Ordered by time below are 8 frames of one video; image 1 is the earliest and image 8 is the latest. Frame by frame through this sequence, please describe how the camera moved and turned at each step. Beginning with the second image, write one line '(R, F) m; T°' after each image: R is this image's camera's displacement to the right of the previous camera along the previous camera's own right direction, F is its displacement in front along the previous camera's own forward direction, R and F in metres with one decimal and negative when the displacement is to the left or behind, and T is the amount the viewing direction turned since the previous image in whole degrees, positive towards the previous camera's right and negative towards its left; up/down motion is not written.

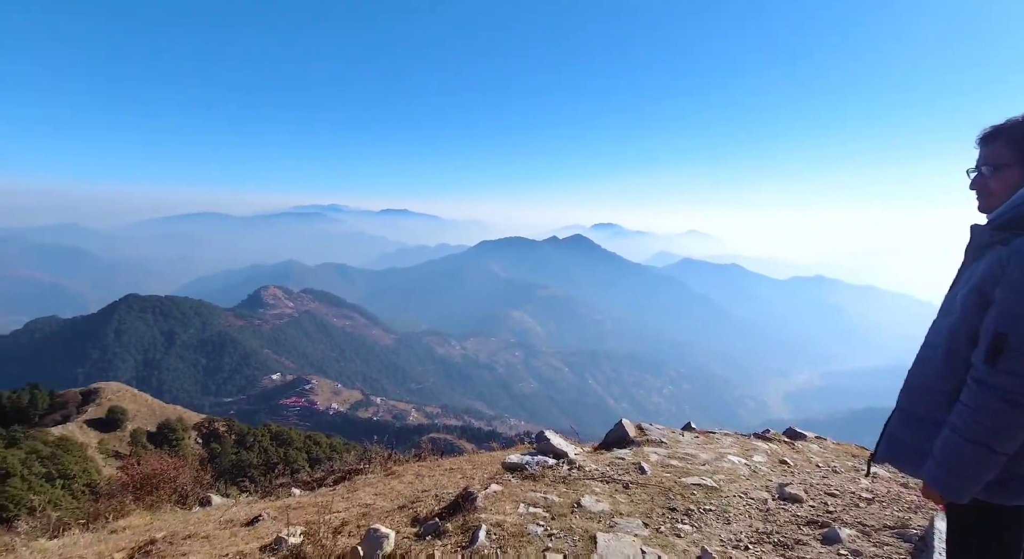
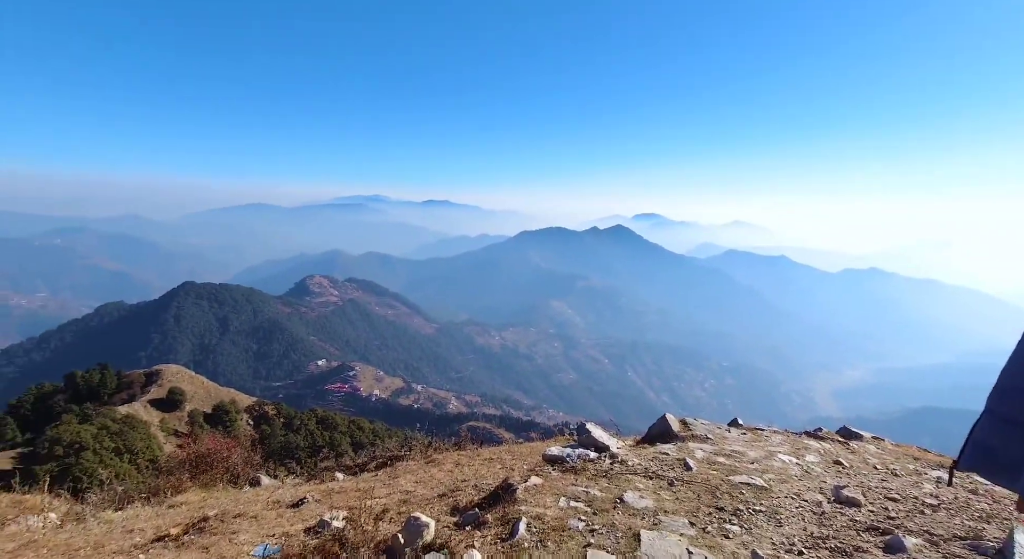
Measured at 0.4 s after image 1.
(0.0, +0.1) m; -4°
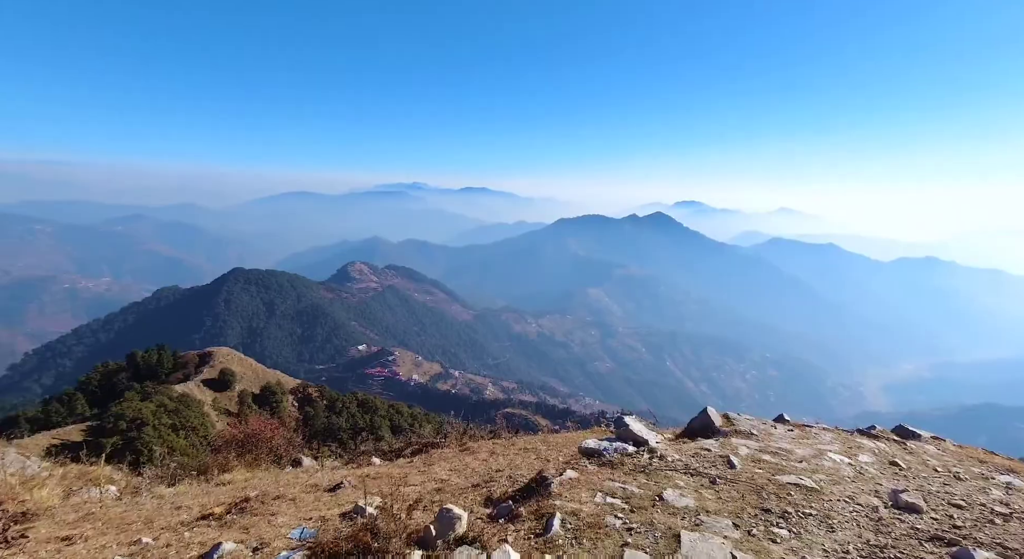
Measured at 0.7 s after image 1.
(0.0, +0.2) m; -4°
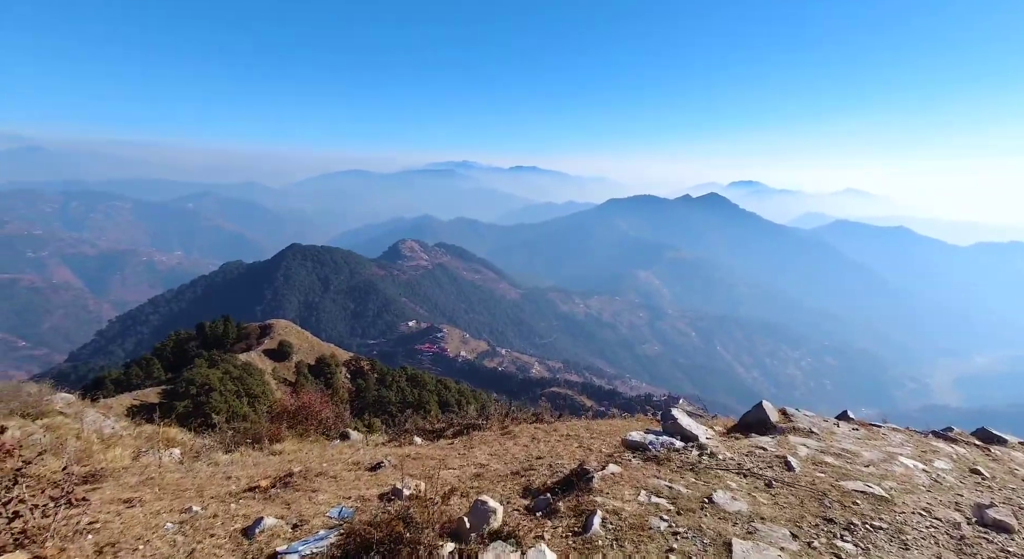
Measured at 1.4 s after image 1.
(0.0, +0.3) m; -5°
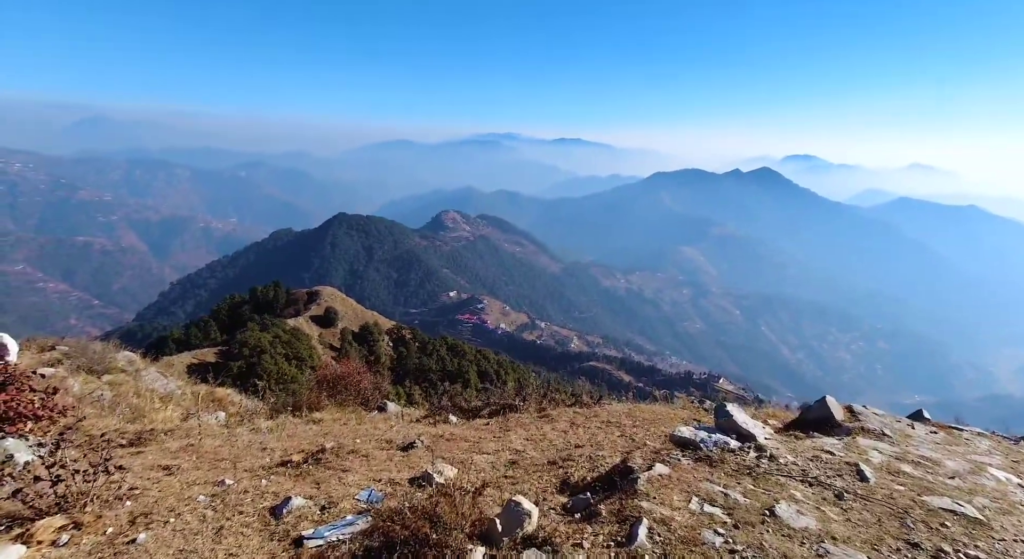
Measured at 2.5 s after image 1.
(0.0, +0.5) m; -4°
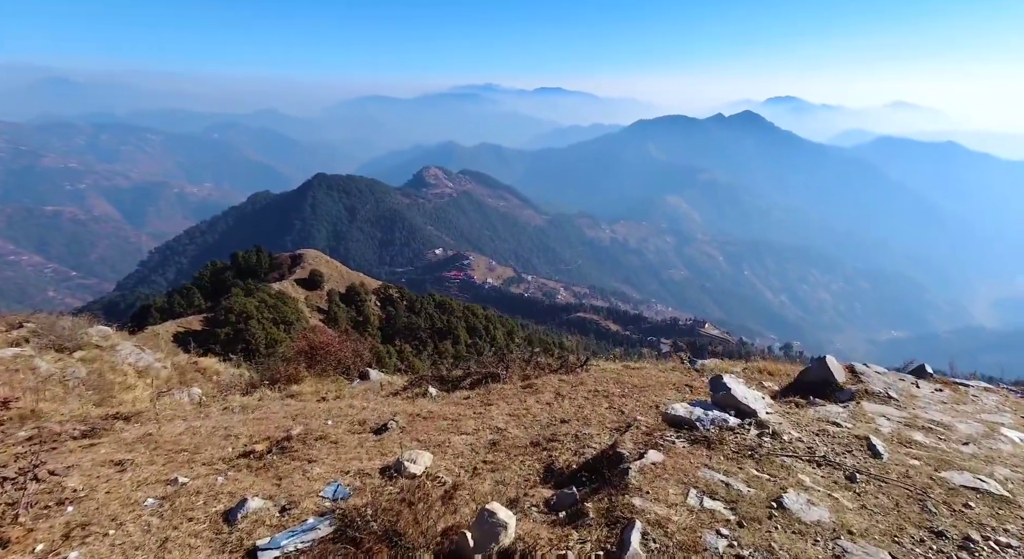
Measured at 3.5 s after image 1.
(+0.2, +0.7) m; +1°
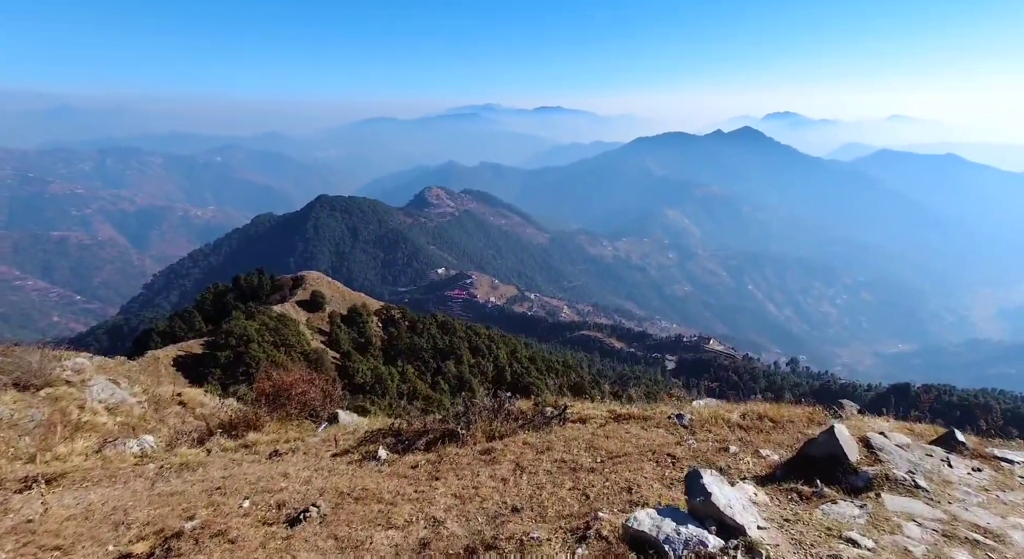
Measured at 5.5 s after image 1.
(+0.7, +1.3) m; 0°
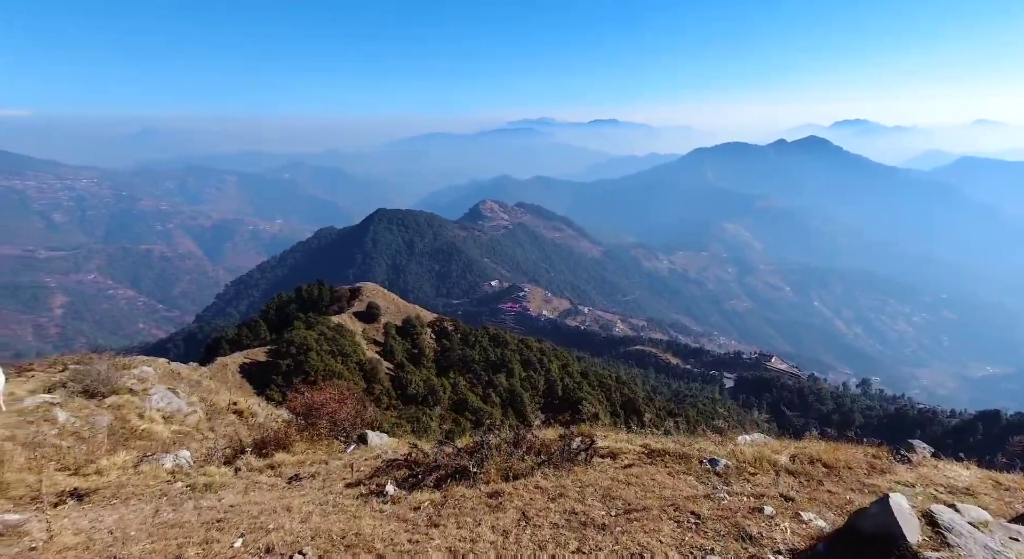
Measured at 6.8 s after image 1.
(+0.5, +0.6) m; -5°
